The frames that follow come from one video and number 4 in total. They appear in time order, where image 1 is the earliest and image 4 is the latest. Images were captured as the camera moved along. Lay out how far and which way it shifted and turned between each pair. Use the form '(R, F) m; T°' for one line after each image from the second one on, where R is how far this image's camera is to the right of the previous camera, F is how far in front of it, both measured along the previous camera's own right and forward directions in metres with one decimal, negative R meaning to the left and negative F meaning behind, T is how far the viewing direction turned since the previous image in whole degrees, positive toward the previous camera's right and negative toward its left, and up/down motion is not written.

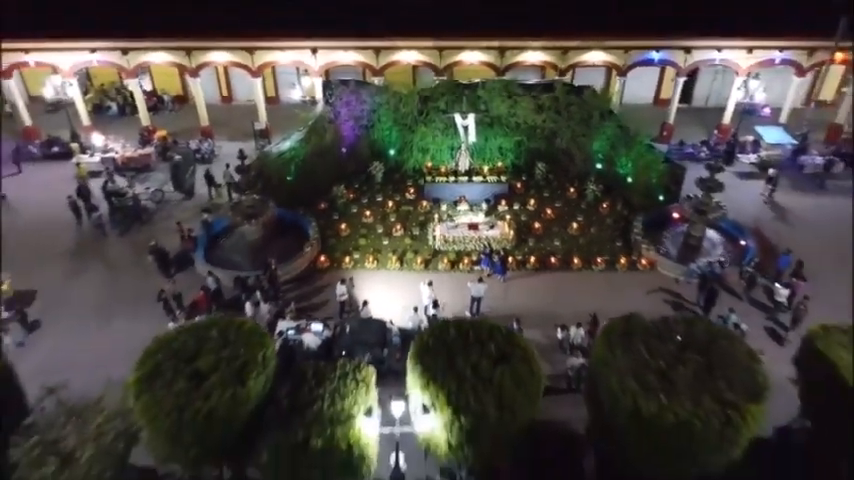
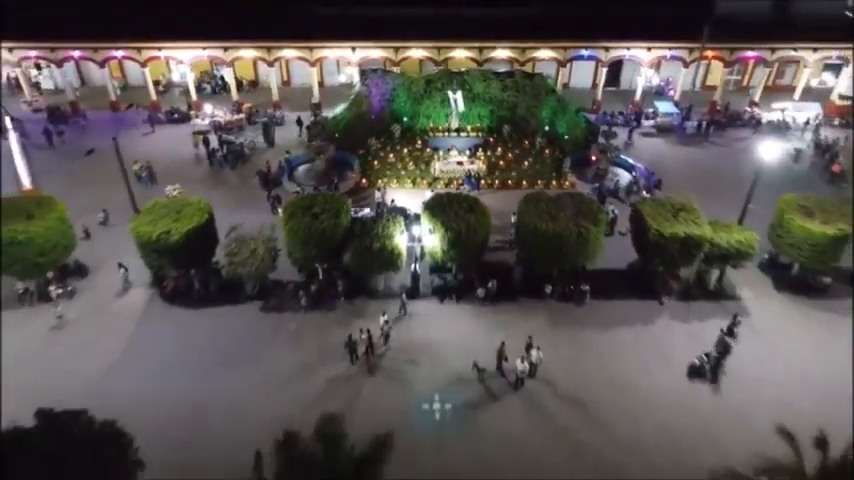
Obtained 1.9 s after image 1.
(-0.1, -11.9) m; 0°
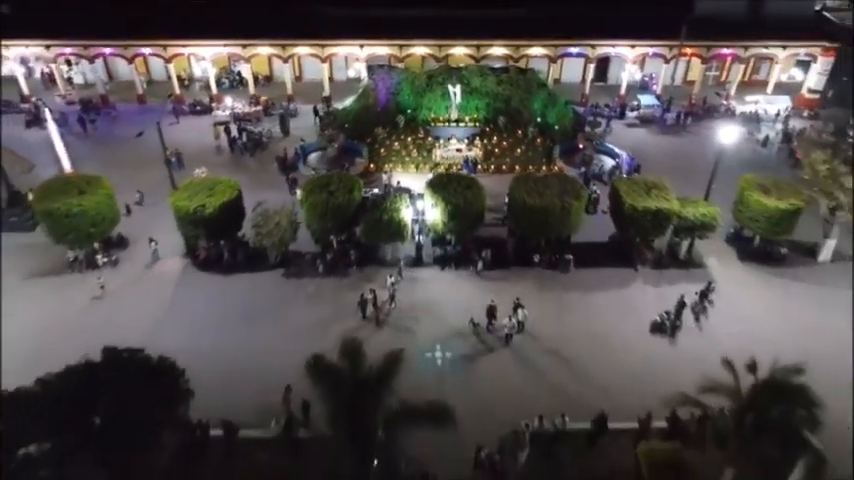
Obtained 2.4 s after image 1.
(-0.1, -3.4) m; 0°
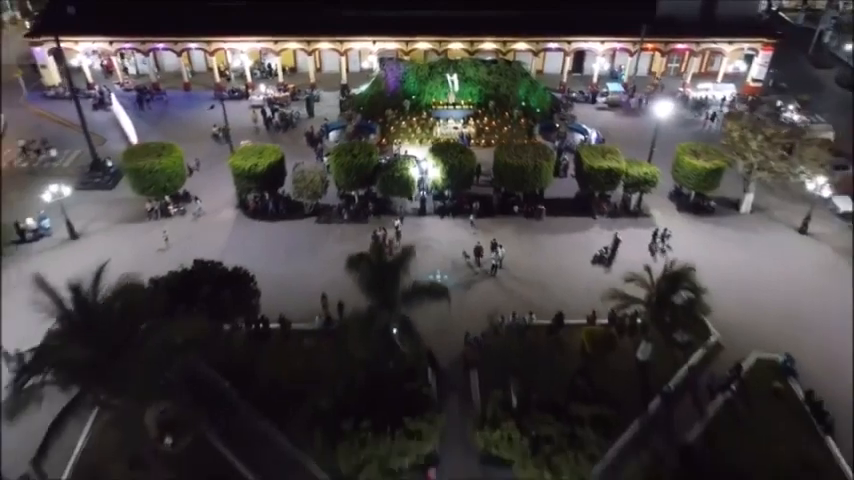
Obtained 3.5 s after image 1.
(-0.1, -7.6) m; 0°
